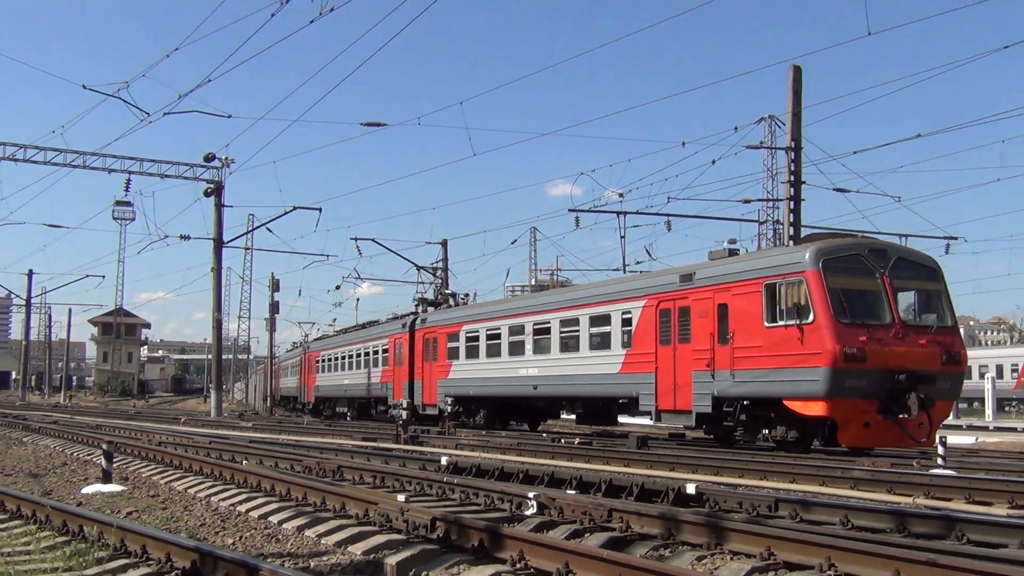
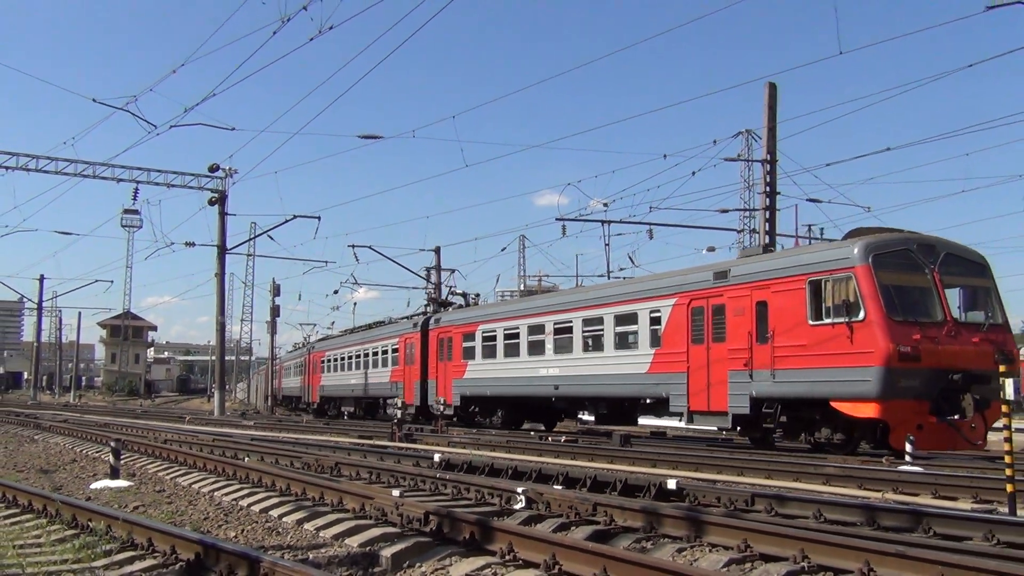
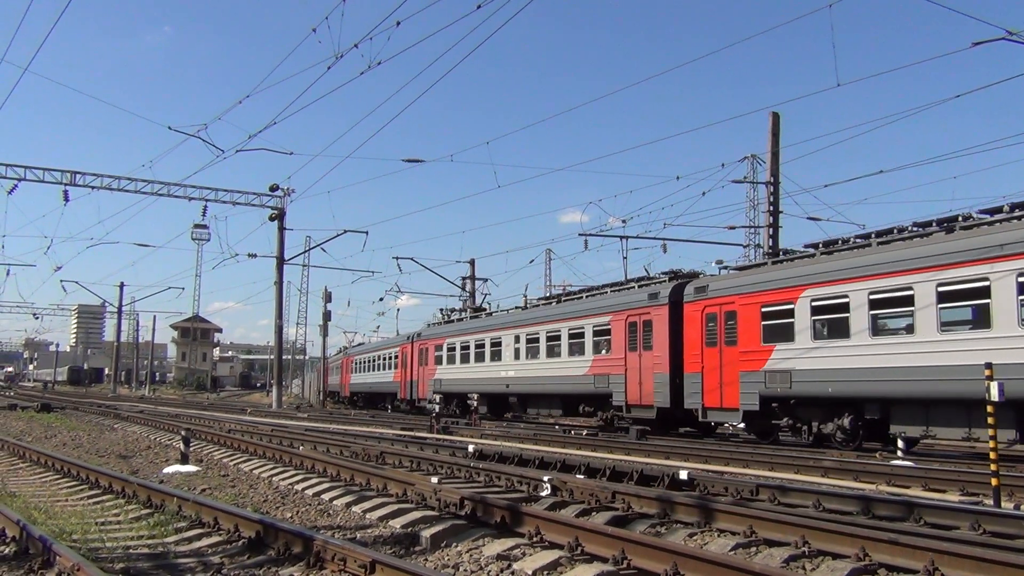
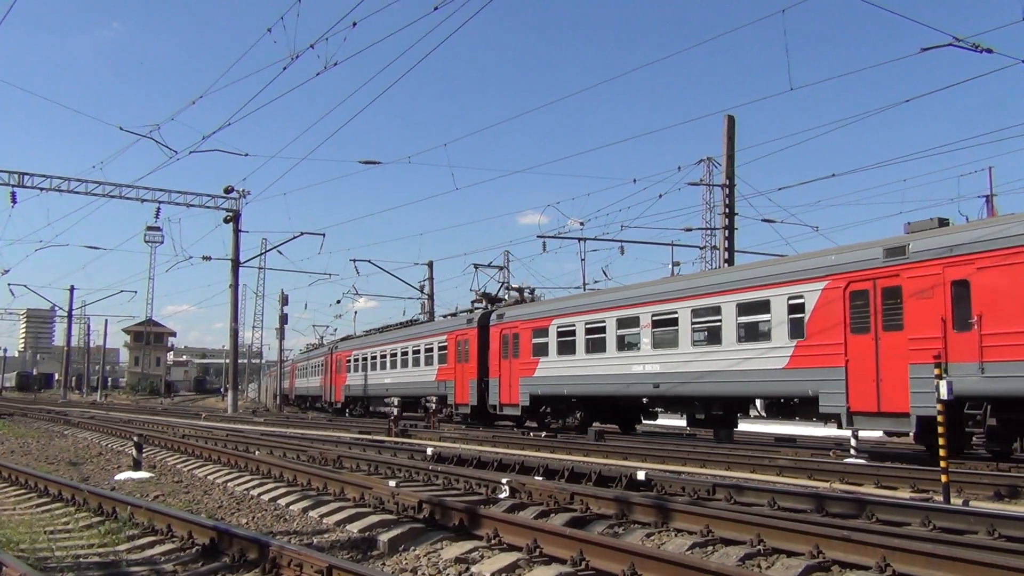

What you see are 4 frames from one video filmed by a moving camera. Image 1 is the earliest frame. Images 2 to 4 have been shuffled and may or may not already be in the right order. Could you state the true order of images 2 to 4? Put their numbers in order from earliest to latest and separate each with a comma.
2, 4, 3
